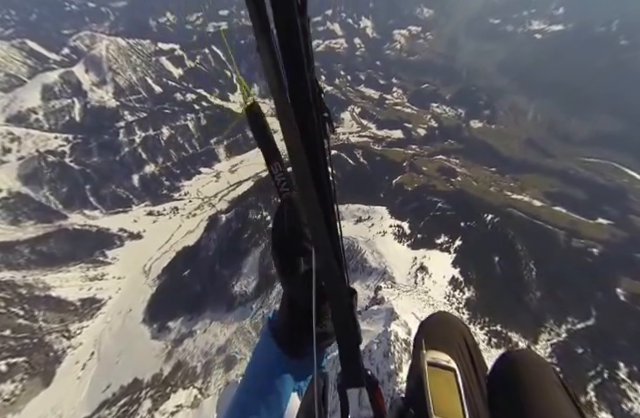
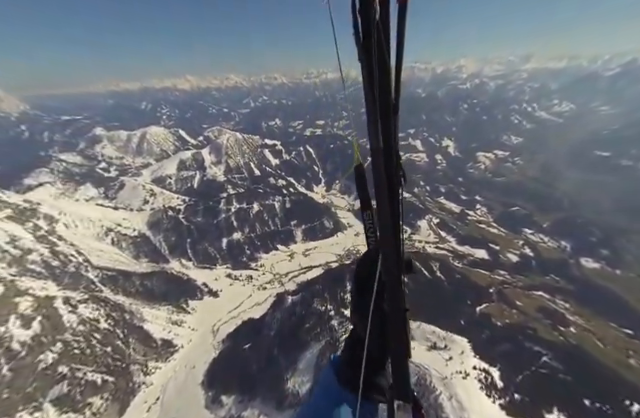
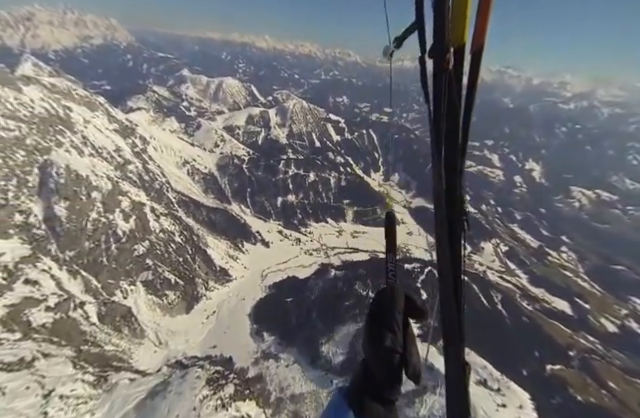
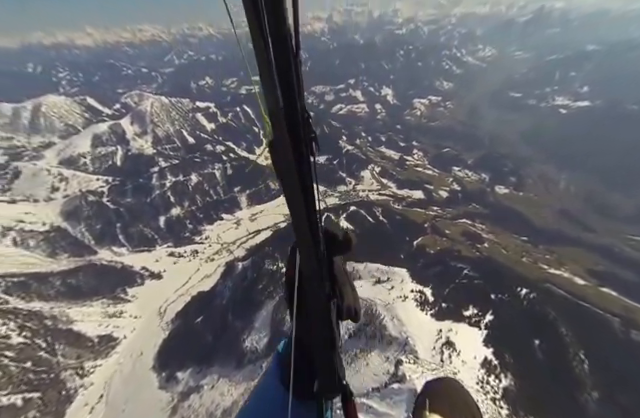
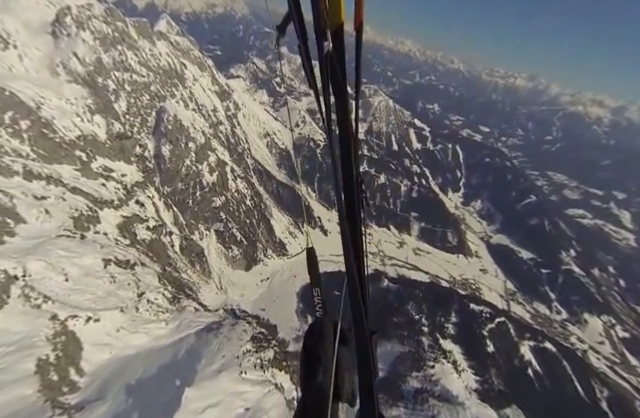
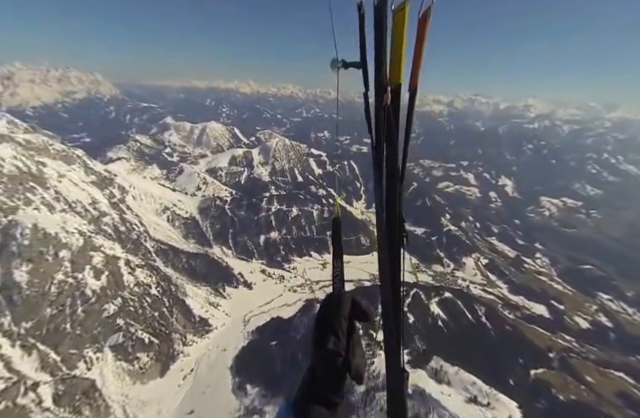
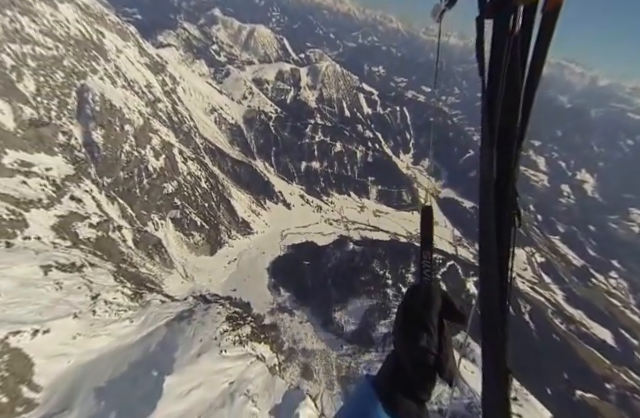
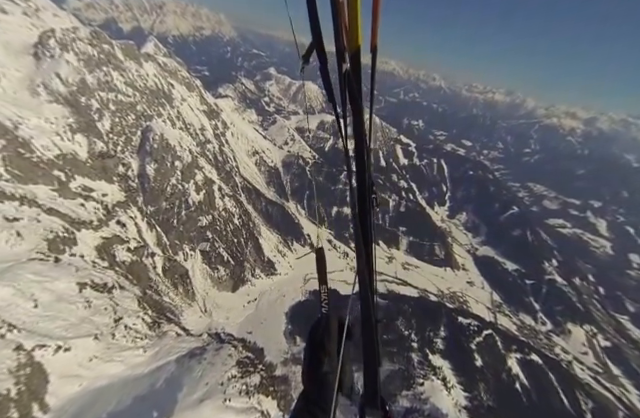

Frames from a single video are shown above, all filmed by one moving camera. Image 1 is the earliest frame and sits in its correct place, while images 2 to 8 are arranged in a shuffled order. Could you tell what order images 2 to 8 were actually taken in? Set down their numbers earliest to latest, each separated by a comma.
4, 2, 6, 3, 7, 8, 5
